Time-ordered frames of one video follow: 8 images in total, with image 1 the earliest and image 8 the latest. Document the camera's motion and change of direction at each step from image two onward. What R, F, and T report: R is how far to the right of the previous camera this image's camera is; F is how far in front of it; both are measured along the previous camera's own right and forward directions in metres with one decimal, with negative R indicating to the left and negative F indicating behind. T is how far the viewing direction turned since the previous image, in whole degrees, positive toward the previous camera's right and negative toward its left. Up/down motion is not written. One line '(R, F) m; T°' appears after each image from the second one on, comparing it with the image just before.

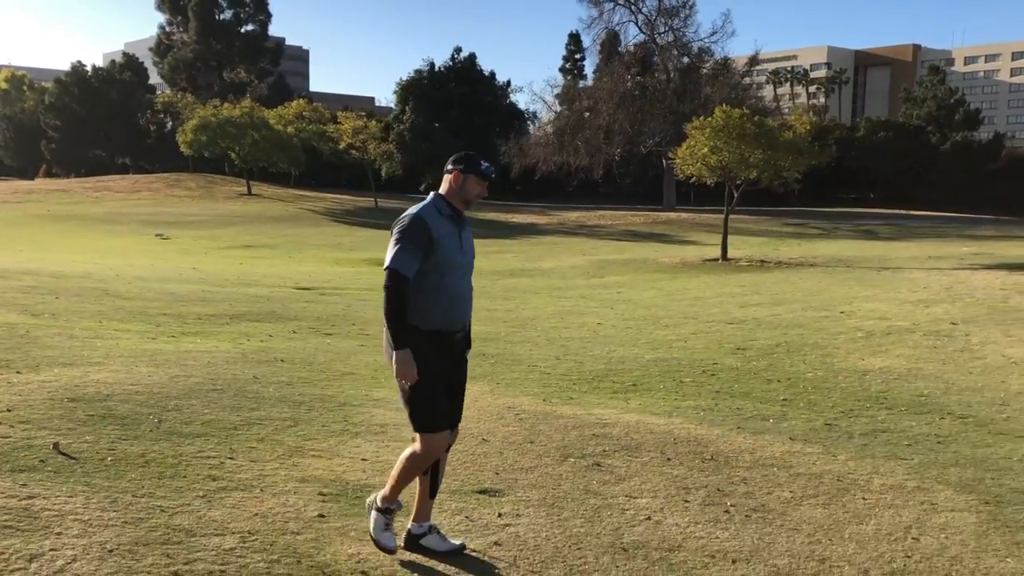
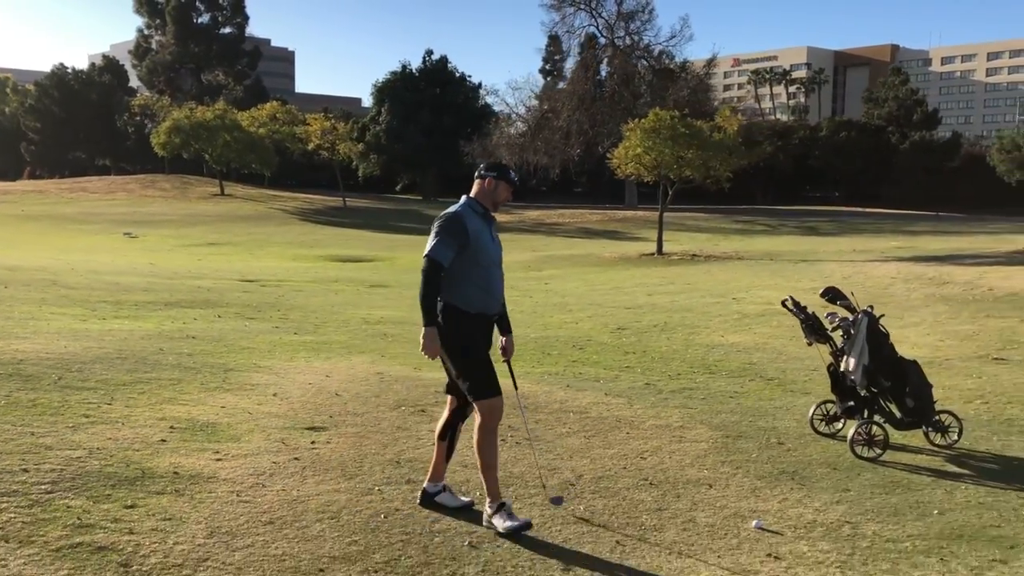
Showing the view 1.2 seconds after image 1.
(+1.2, -1.2) m; +1°
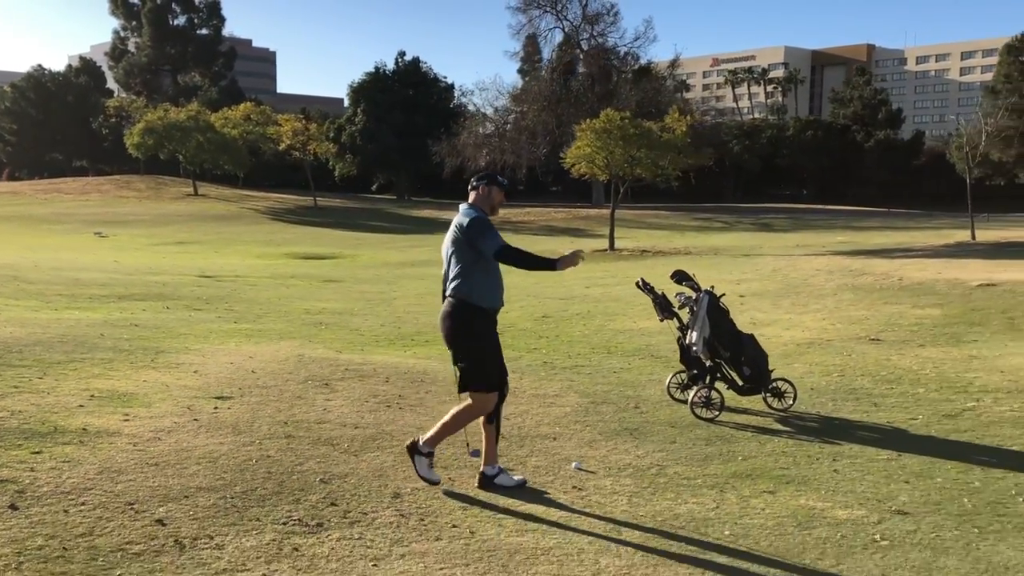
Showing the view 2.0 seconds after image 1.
(+0.8, -0.9) m; +1°
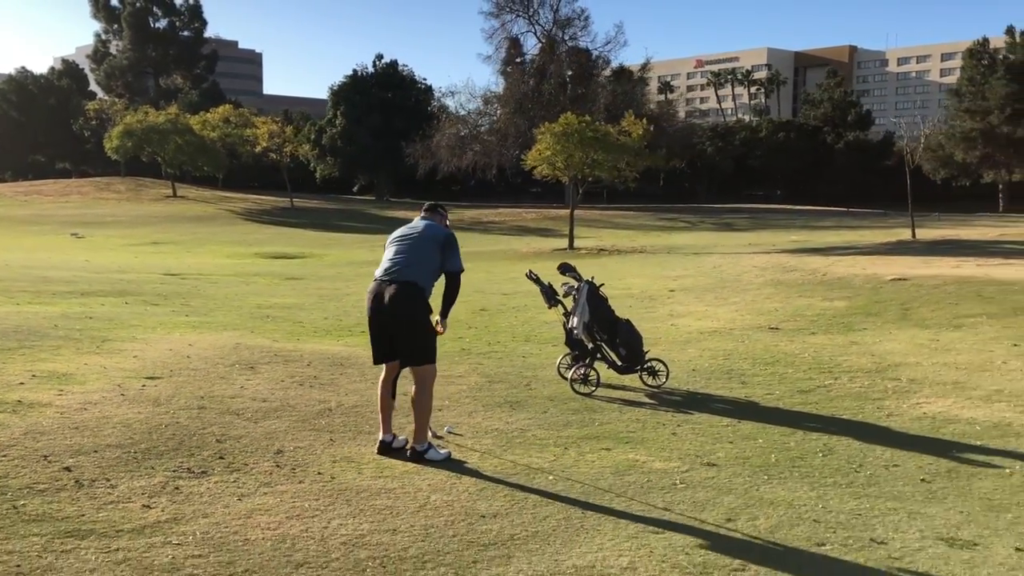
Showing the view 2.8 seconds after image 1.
(+0.8, -0.9) m; +1°
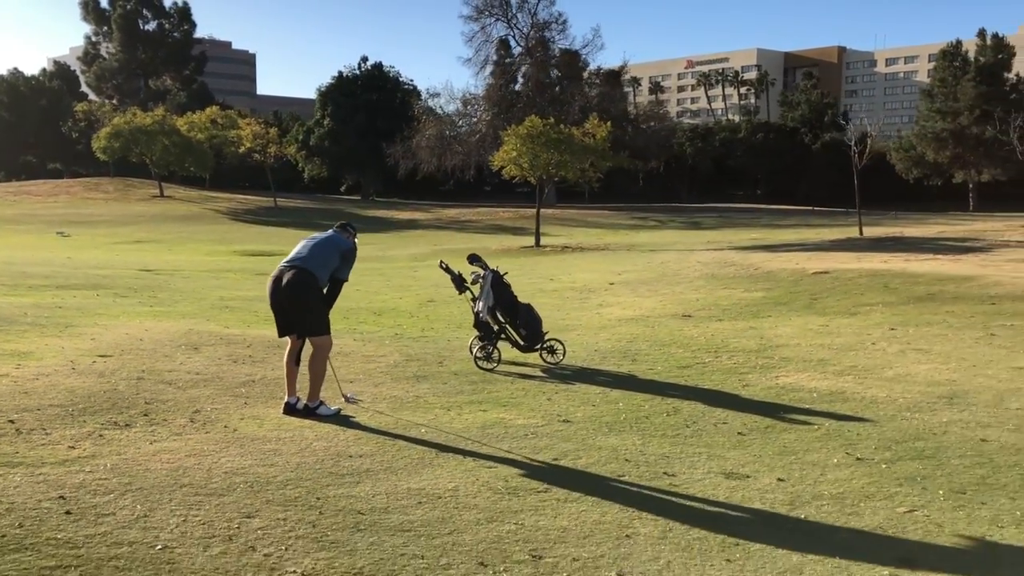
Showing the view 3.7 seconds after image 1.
(+0.8, -1.0) m; 0°
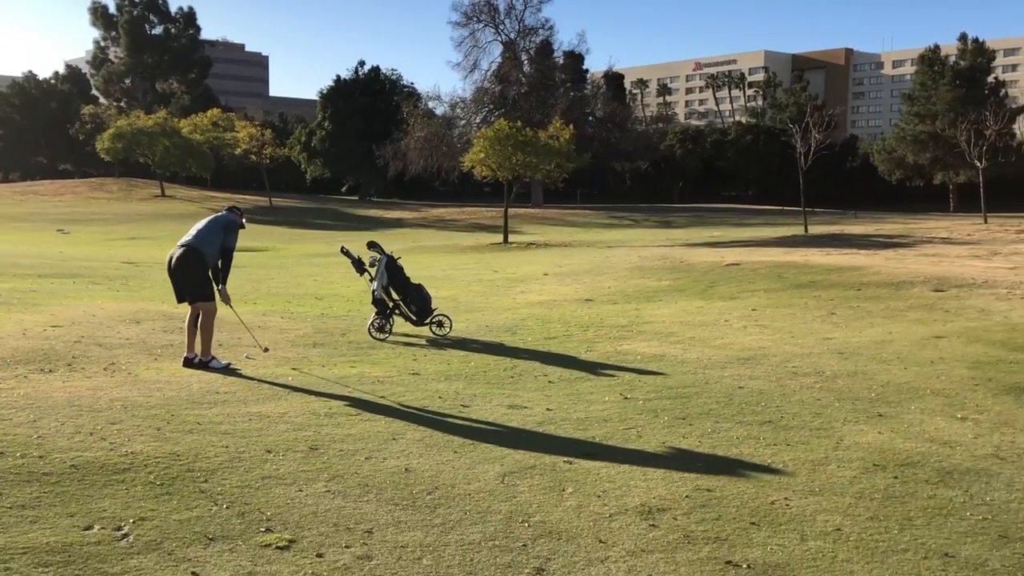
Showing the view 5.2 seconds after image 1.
(+1.4, -1.6) m; -1°
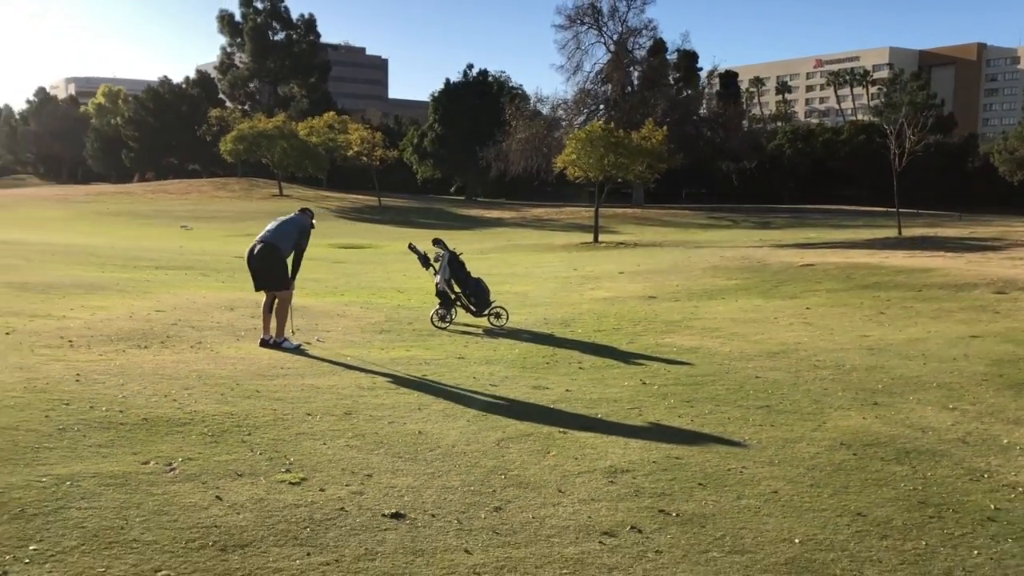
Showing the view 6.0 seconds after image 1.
(+0.7, -0.8) m; -7°
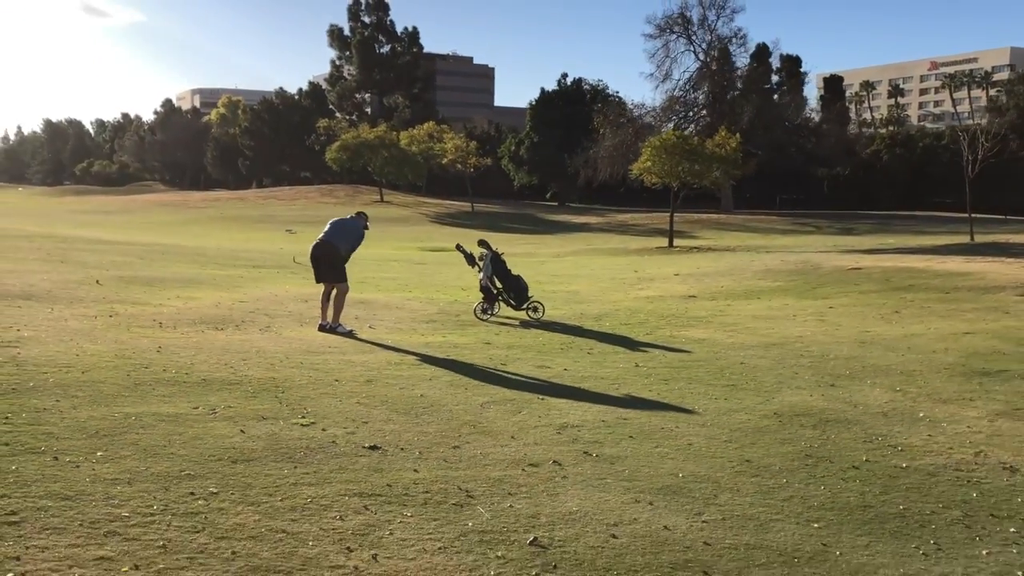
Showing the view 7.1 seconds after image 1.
(+0.9, -1.2) m; -6°
